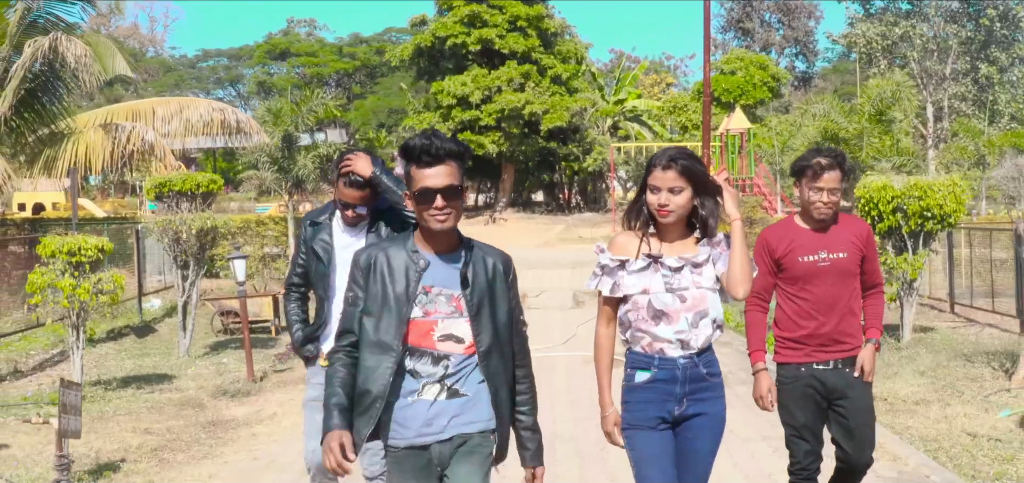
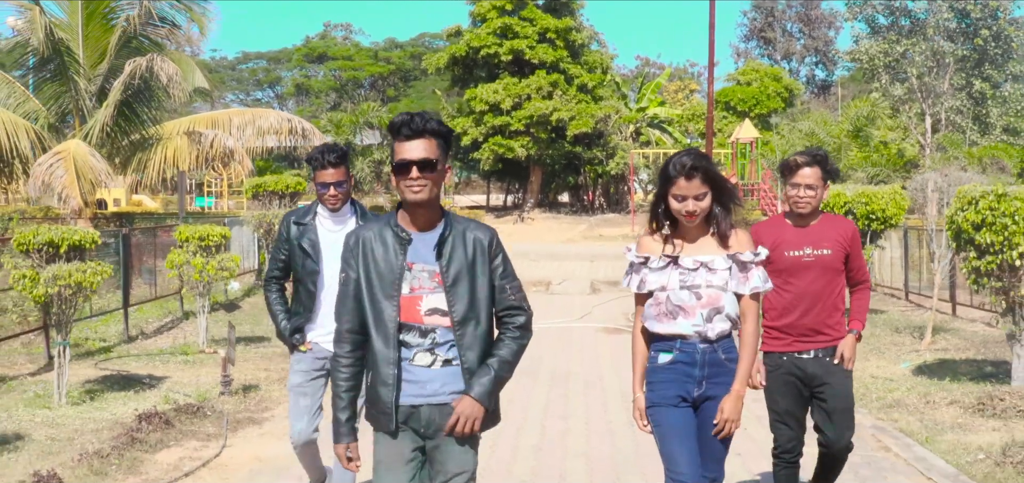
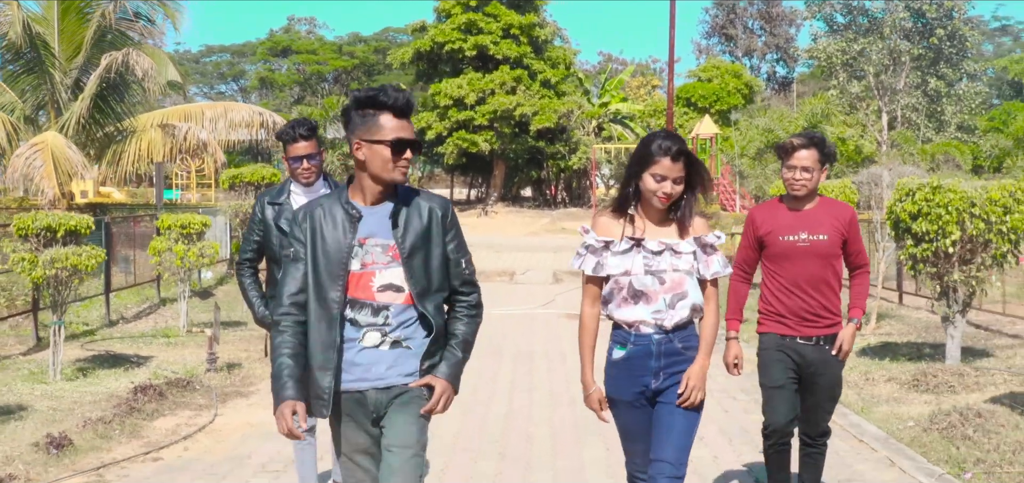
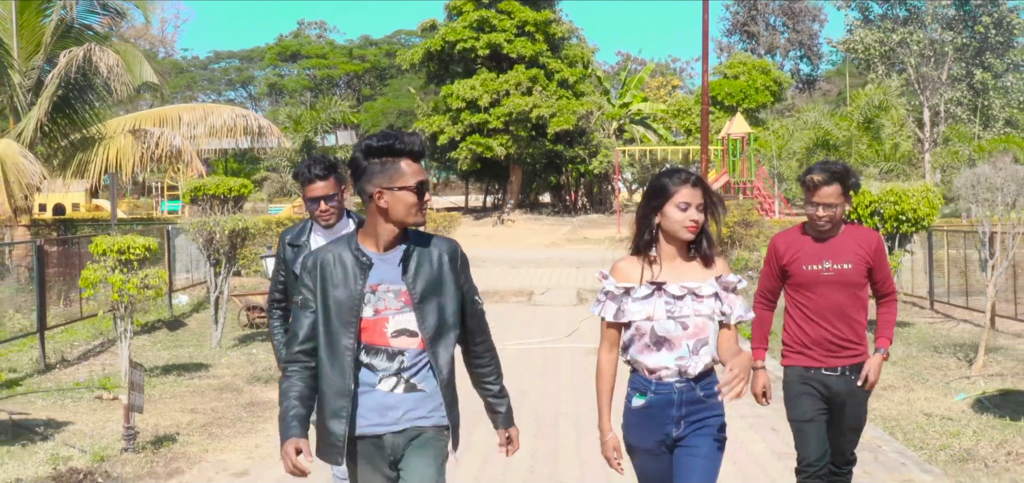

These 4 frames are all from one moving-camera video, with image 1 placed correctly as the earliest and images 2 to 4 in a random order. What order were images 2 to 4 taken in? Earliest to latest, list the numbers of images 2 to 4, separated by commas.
4, 2, 3
